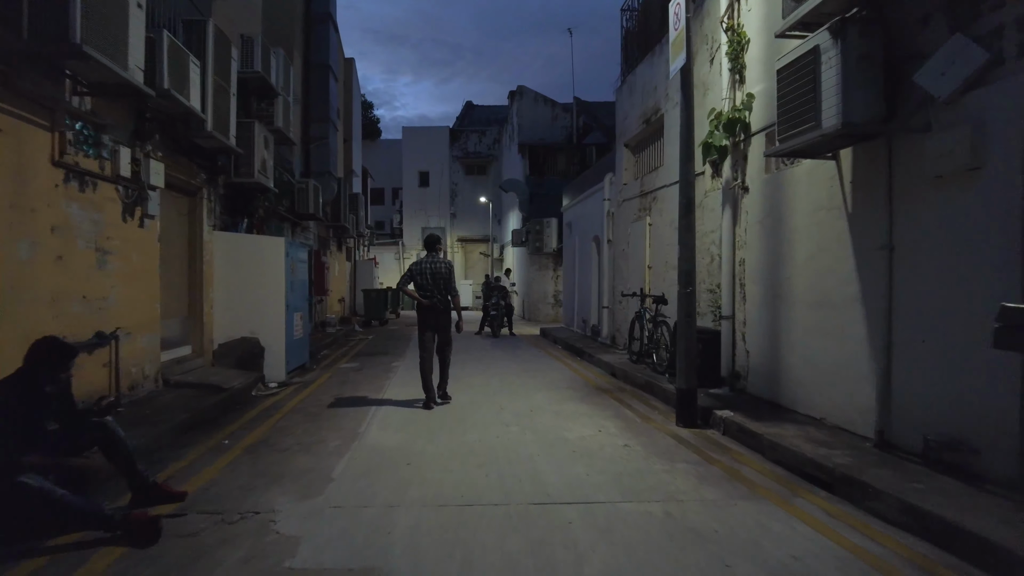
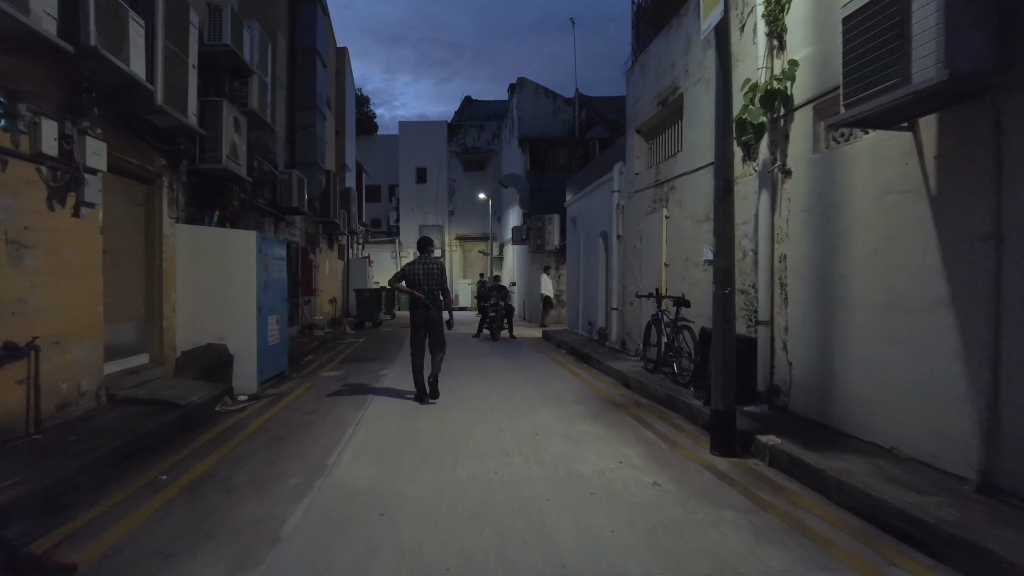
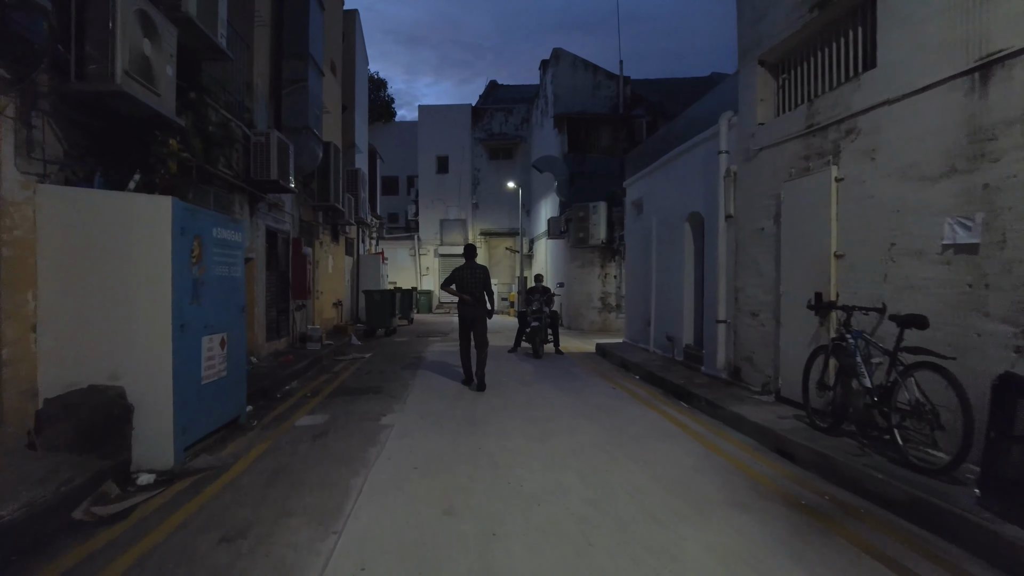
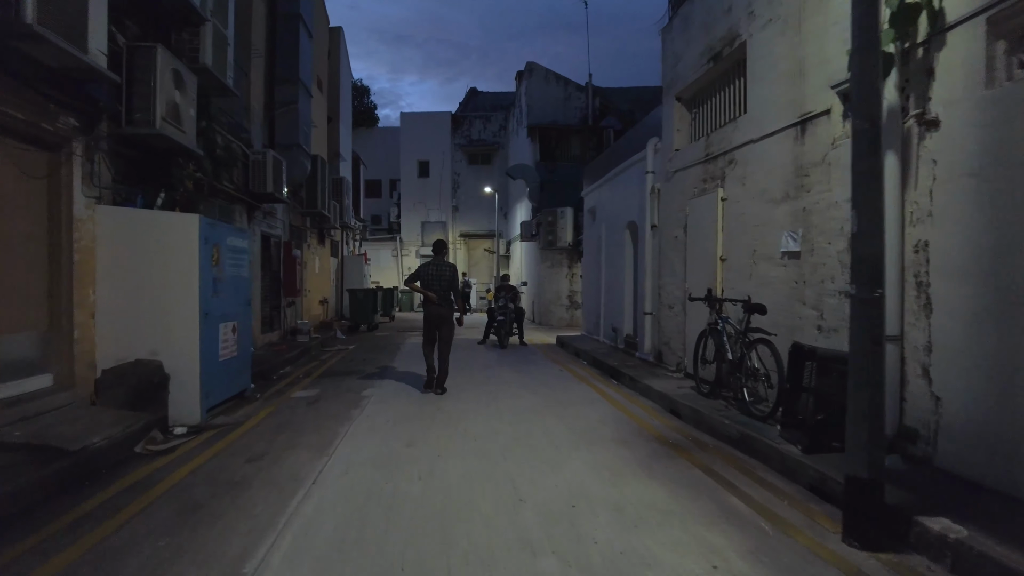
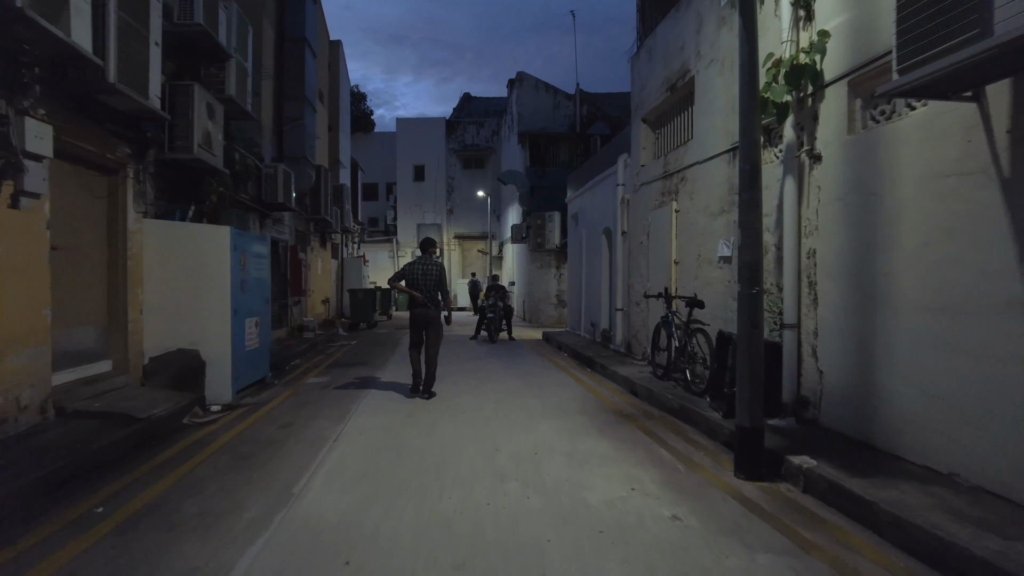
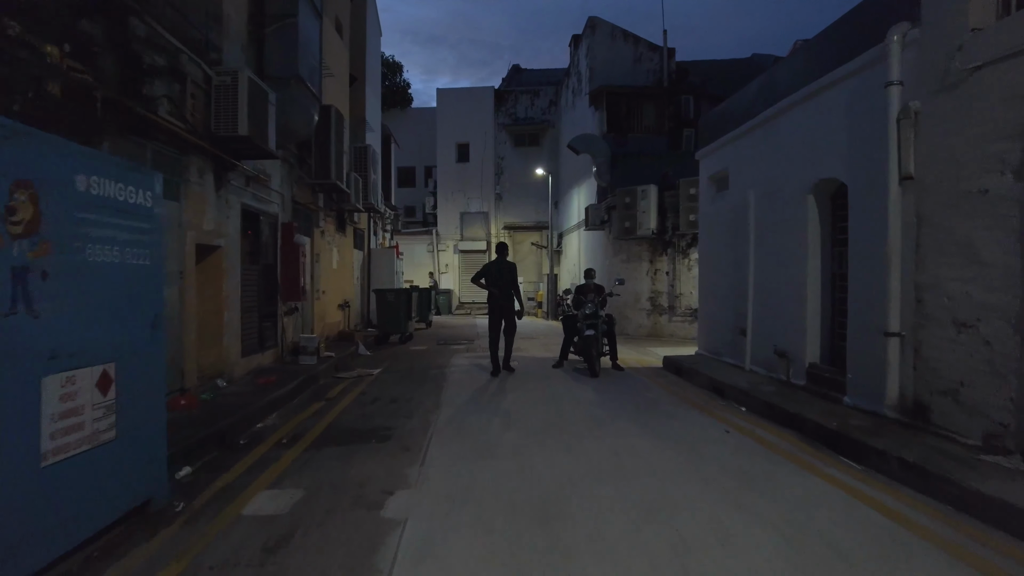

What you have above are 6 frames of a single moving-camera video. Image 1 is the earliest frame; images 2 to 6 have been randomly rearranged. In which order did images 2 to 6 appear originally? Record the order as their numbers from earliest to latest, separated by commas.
2, 5, 4, 3, 6
